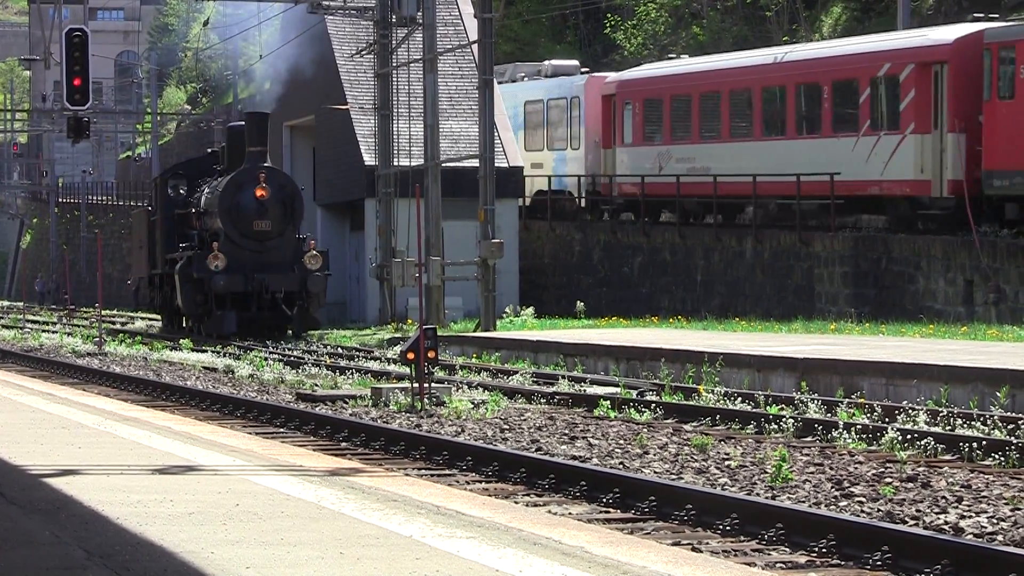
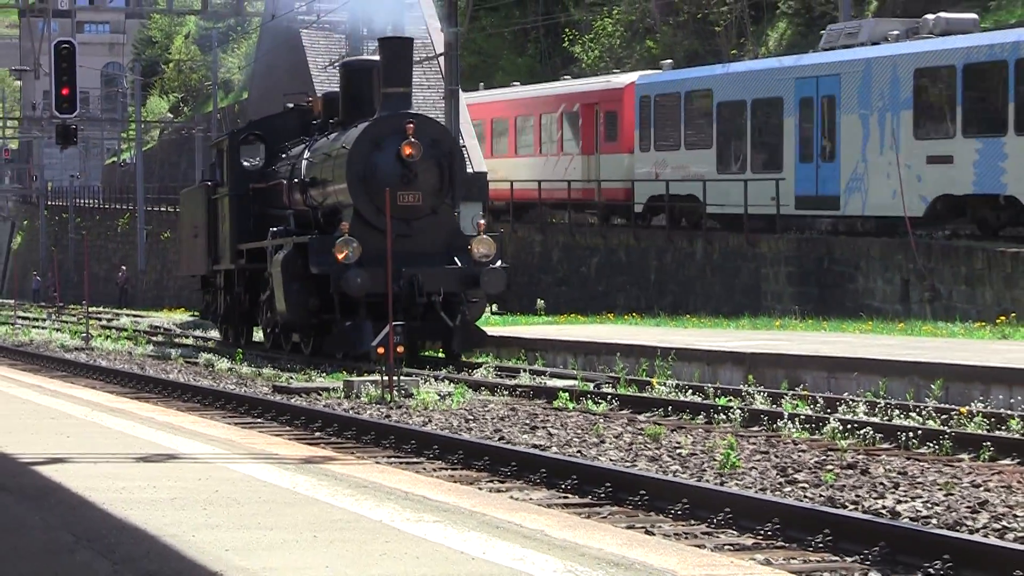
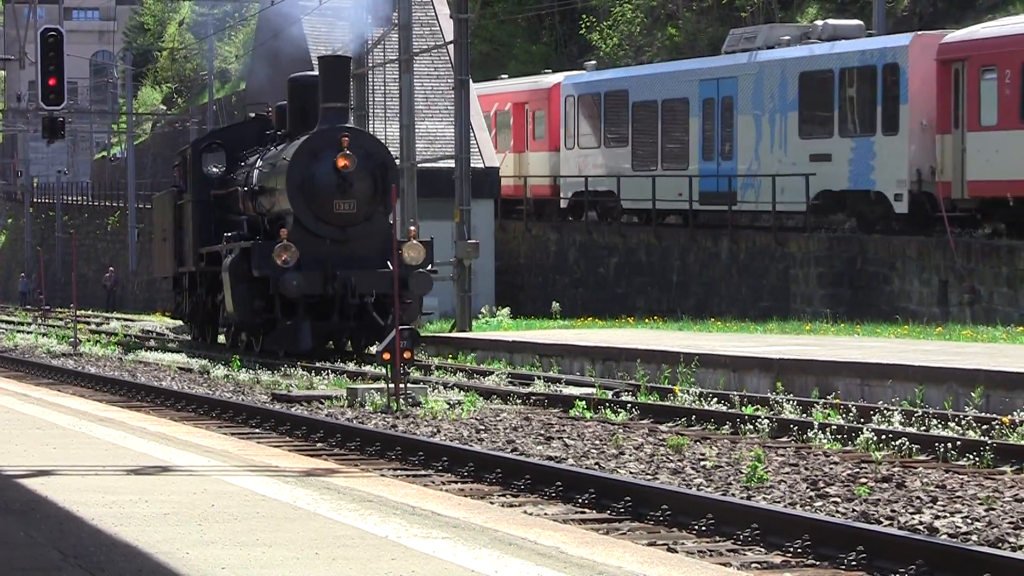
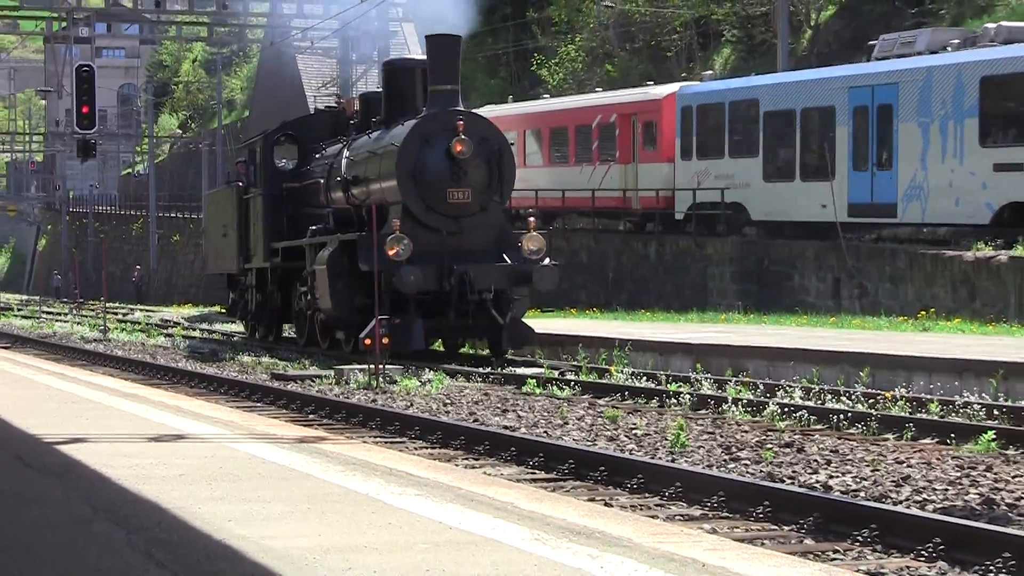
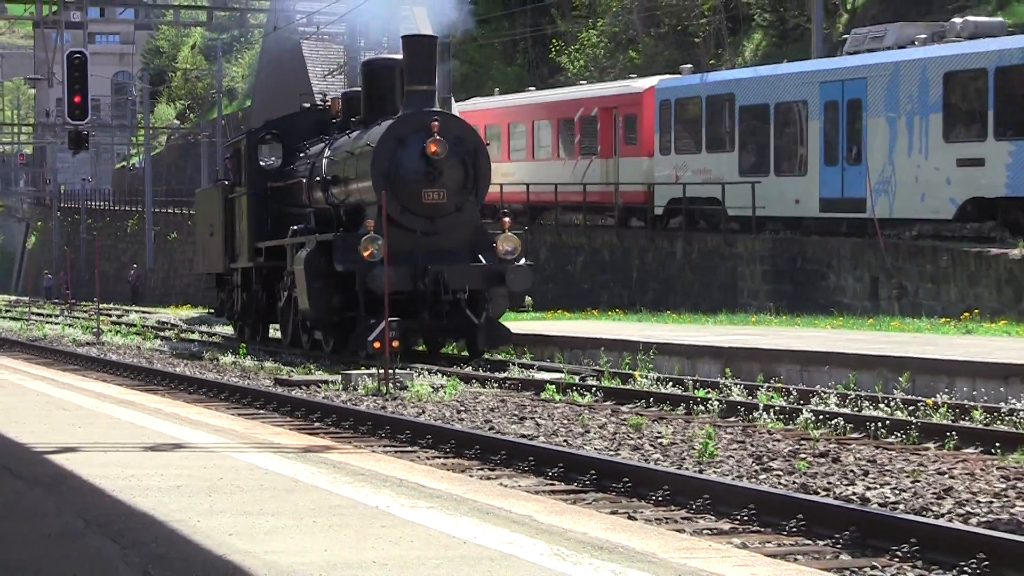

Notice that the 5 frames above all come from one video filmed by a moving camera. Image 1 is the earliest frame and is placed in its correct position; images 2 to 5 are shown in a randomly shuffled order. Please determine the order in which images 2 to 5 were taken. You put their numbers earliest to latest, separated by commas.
3, 2, 5, 4
